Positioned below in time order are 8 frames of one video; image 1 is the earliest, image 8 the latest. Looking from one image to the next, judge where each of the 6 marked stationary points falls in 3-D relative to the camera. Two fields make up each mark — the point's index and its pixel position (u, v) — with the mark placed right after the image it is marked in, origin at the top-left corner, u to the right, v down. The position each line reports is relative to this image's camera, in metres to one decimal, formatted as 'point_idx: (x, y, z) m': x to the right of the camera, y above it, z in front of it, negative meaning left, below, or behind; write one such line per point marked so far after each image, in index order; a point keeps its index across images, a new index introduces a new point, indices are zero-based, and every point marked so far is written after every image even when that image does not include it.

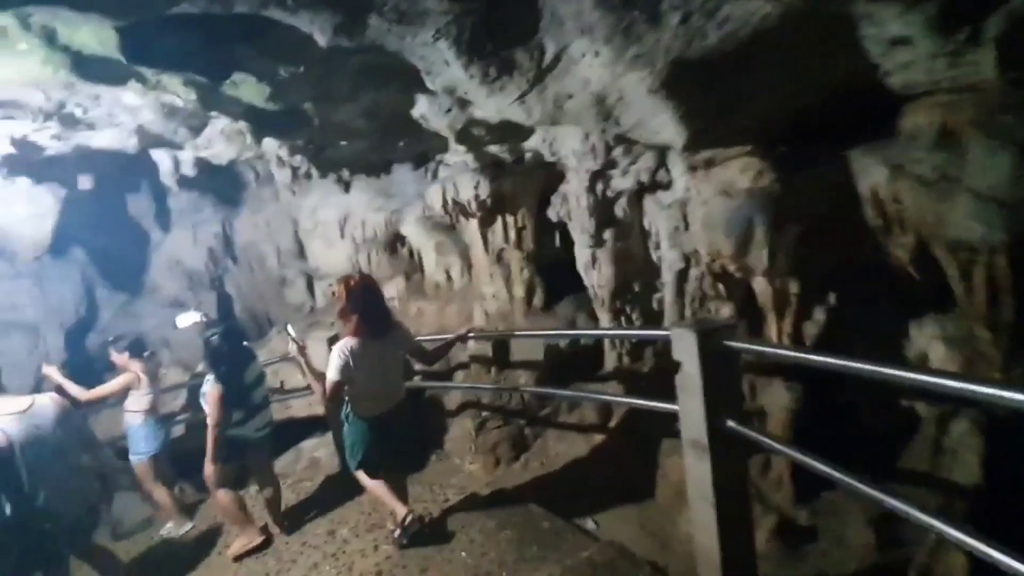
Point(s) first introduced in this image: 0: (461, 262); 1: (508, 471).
0: (-0.3, +0.2, +4.4) m
1: (0.0, -1.0, +3.9) m
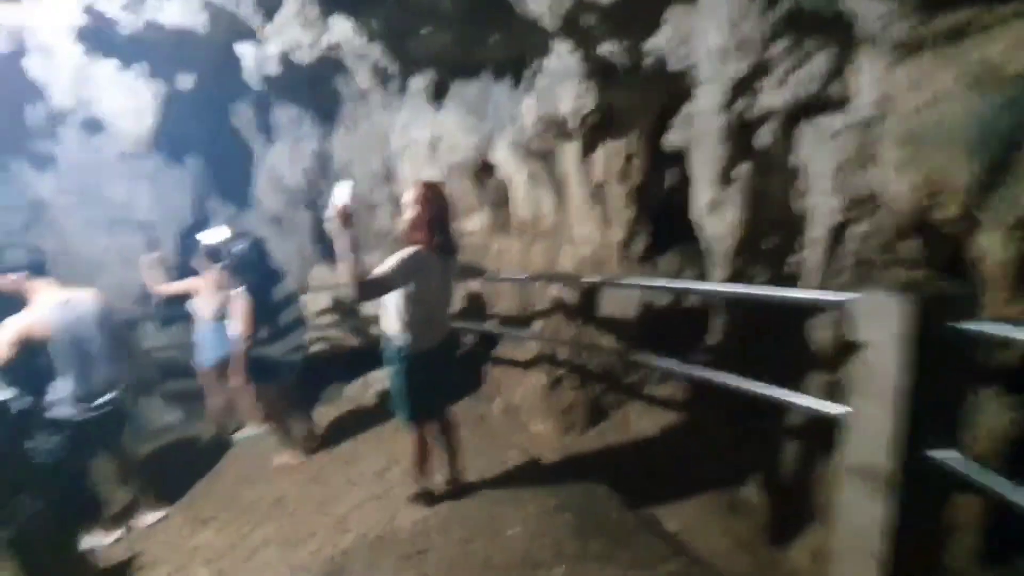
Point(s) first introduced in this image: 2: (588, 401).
0: (+0.2, +0.5, +3.9) m
1: (+0.3, -0.7, +3.4) m
2: (+0.4, -0.6, +3.6) m
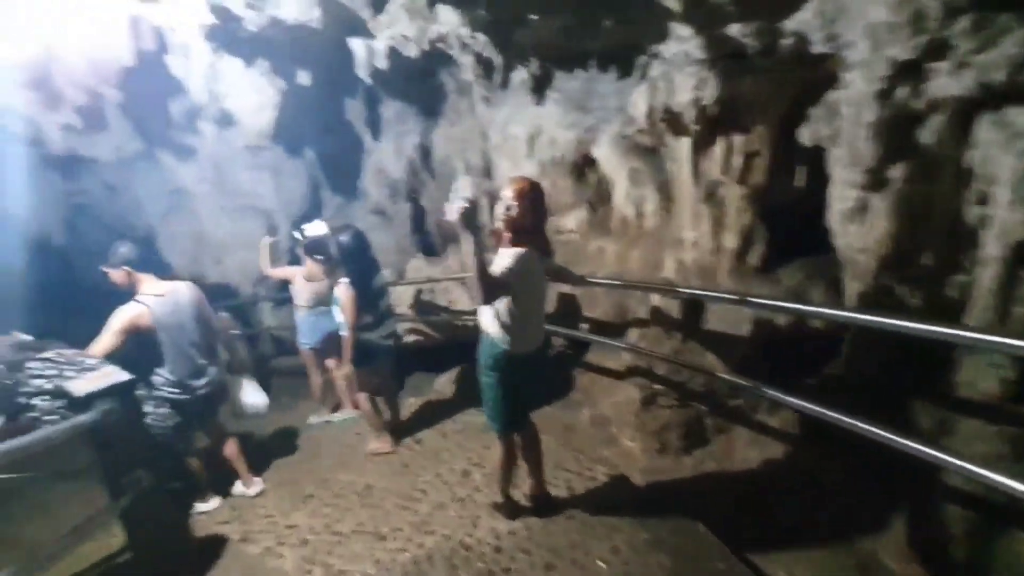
0: (+0.8, +0.5, +3.6) m
1: (+0.7, -0.8, +3.1) m
2: (+0.8, -0.6, +3.3) m
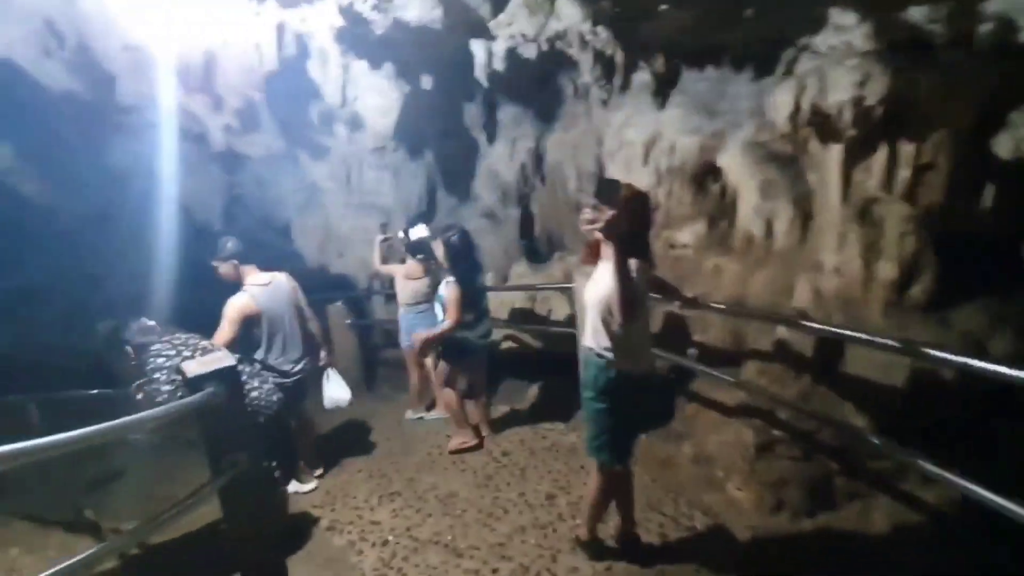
0: (+1.3, +0.3, +3.2) m
1: (+1.1, -0.9, +2.7) m
2: (+1.2, -0.7, +2.8) m
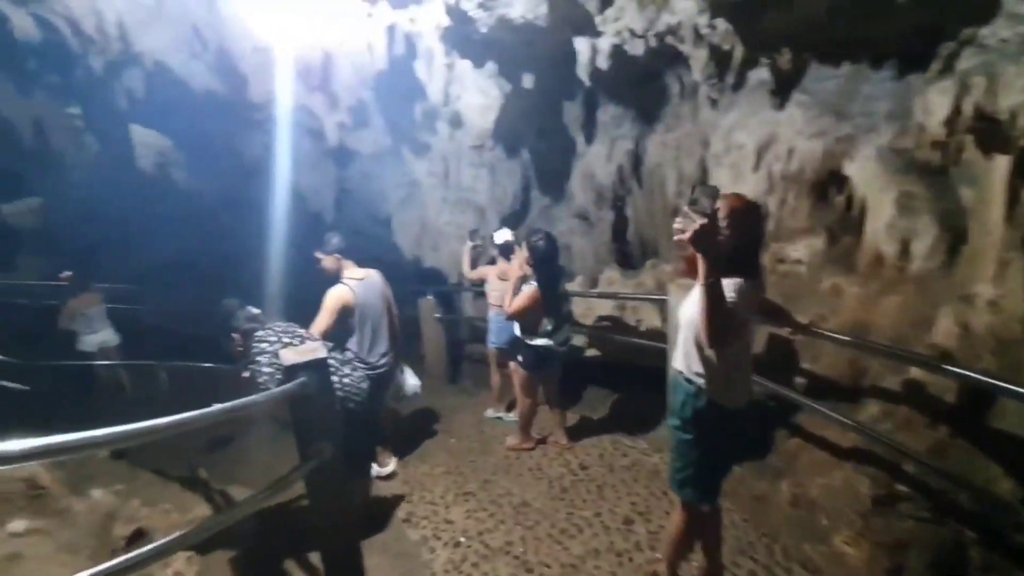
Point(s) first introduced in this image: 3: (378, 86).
0: (+1.6, +0.2, +2.8) m
1: (+1.3, -1.0, +2.4) m
2: (+1.4, -0.9, +2.4) m
3: (-1.6, +2.3, +8.0) m
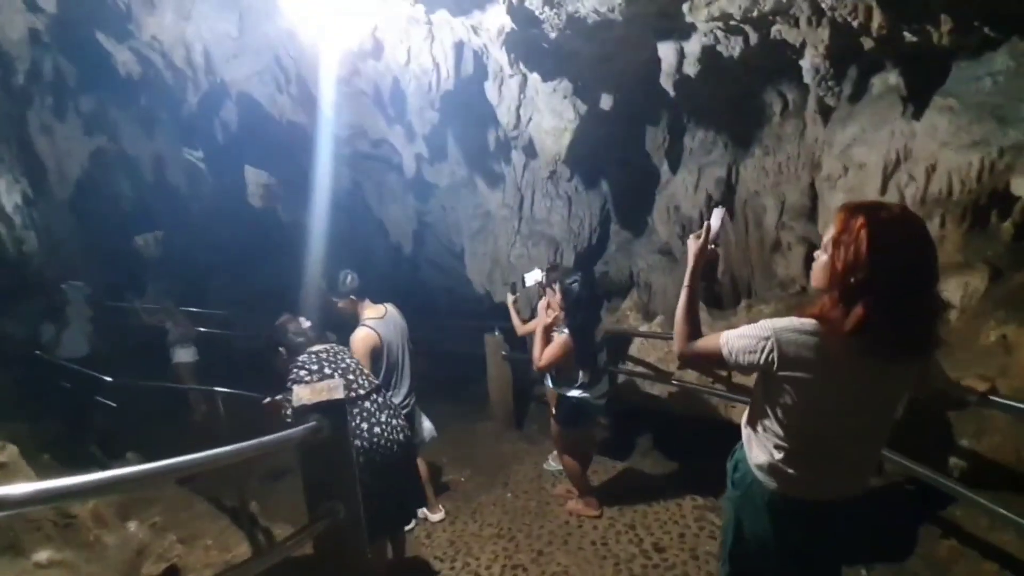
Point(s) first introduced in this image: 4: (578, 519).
0: (+1.8, +0.1, +2.0) m
1: (+1.4, -1.1, +1.5) m
2: (+1.5, -1.0, +1.6) m
3: (-0.7, +1.9, +7.6) m
4: (+0.4, -1.4, +4.4) m
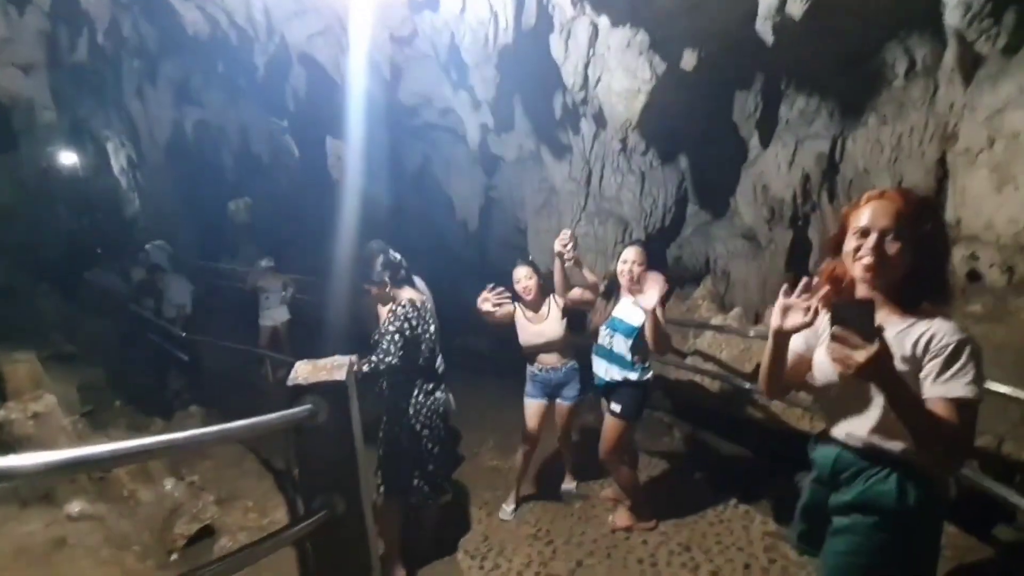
0: (+1.9, 0.0, +1.2) m
1: (+1.3, -1.1, +0.8) m
2: (+1.5, -1.0, +0.9) m
3: (0.0, +2.2, +7.0) m
4: (+0.6, -1.3, +3.8) m
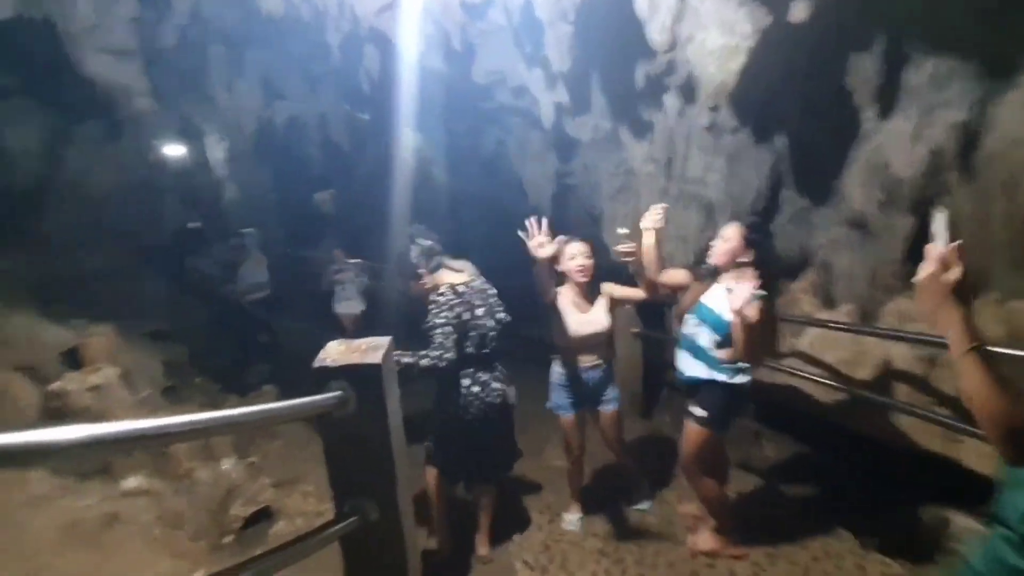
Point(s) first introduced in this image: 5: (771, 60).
0: (+1.9, 0.0, +0.5) m
1: (+1.3, -1.1, +0.2) m
2: (+1.5, -1.0, +0.3) m
3: (+0.7, +2.3, +6.5) m
4: (+0.9, -1.2, +3.2) m
5: (+1.9, +1.6, +5.0) m
